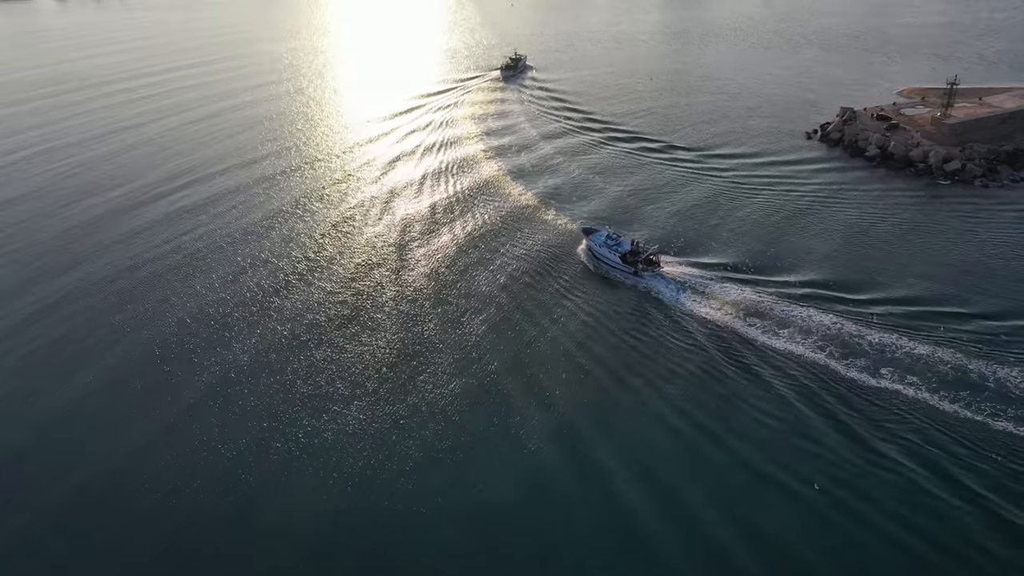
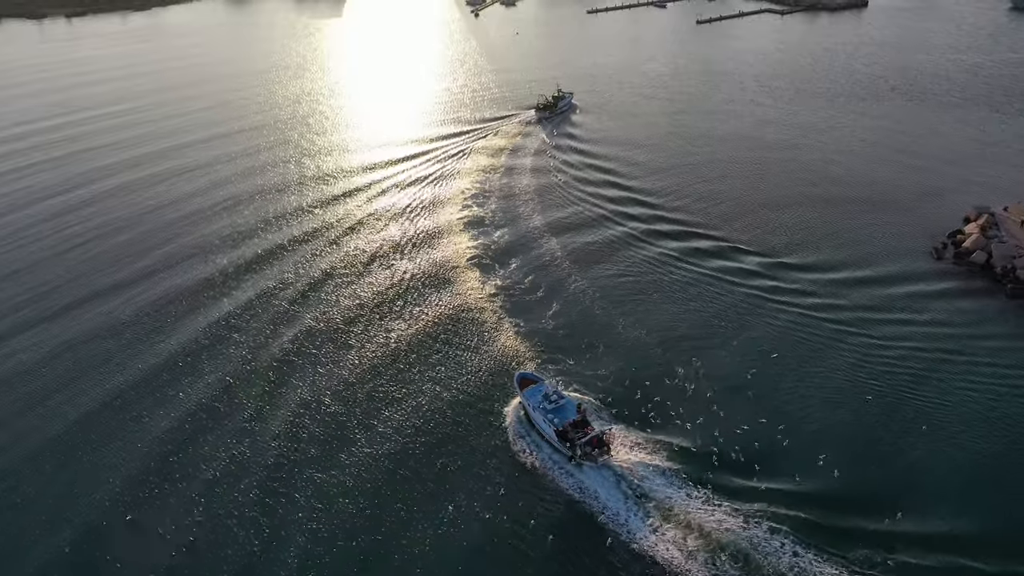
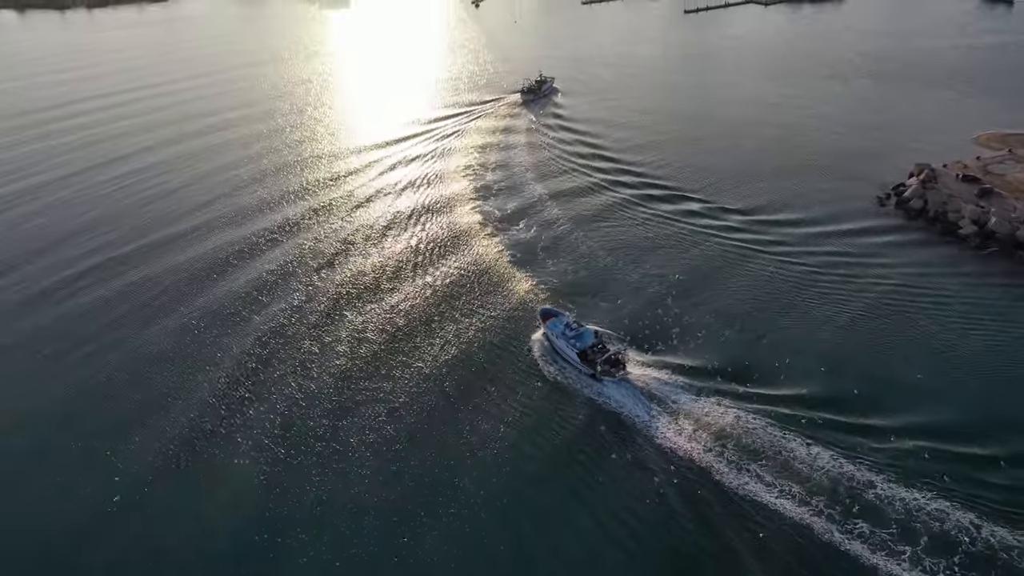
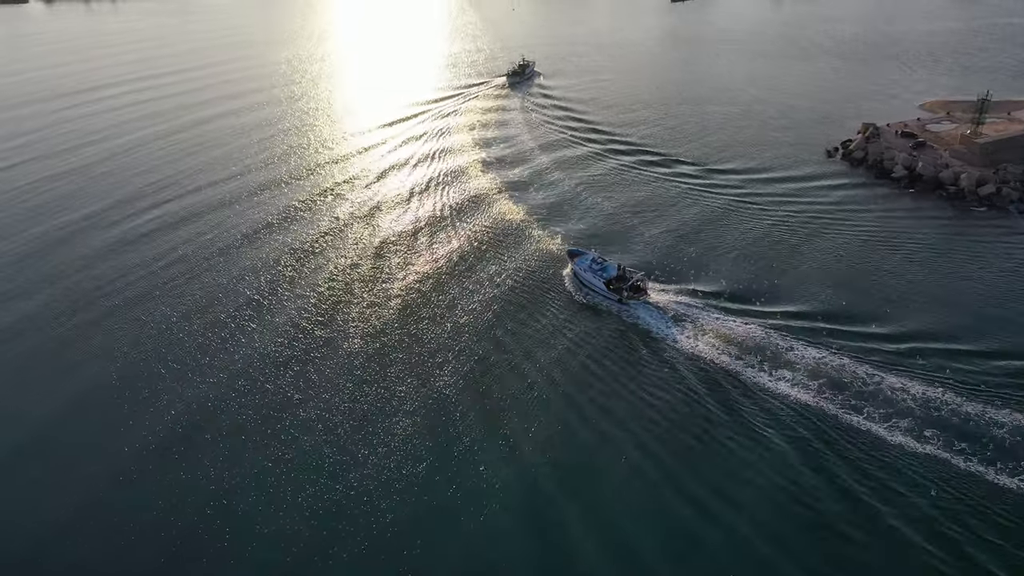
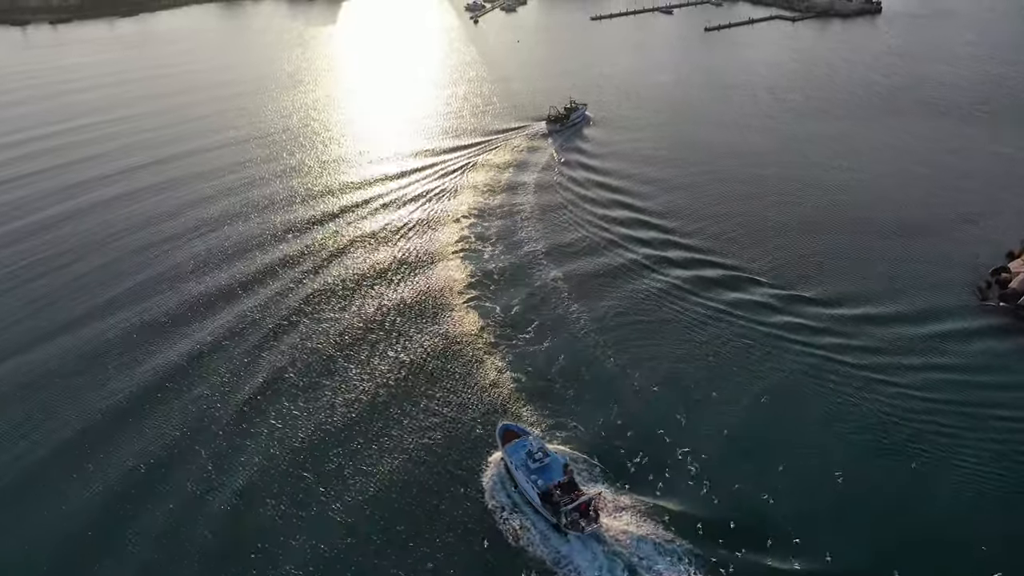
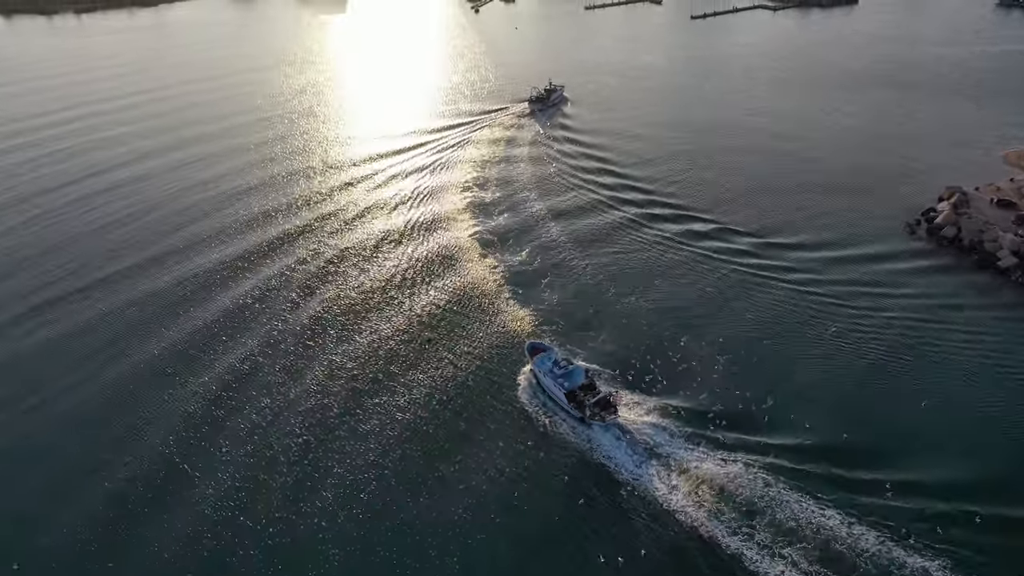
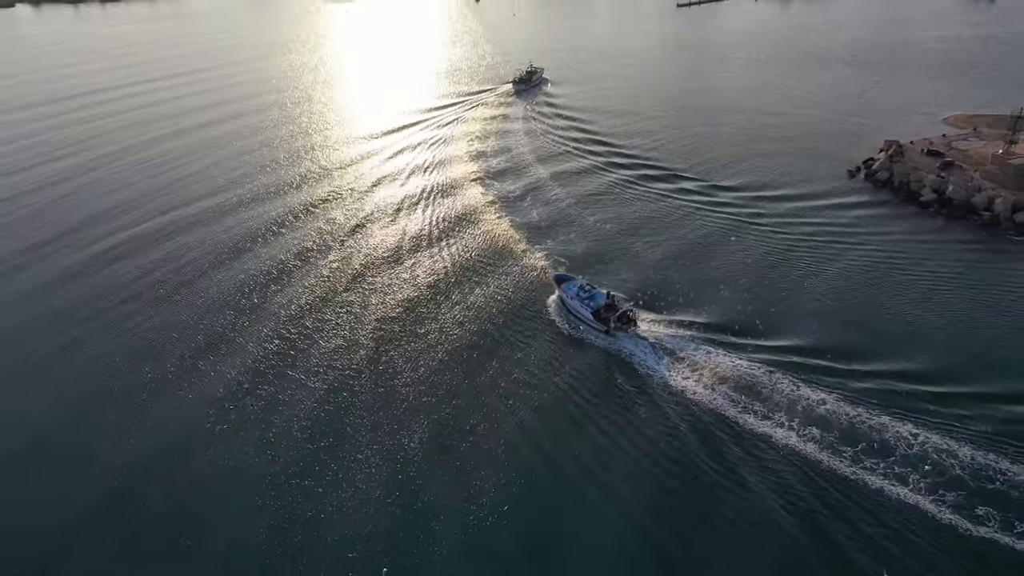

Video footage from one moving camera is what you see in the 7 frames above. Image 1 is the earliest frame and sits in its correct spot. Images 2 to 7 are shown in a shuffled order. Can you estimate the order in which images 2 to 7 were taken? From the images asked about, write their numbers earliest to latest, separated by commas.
4, 7, 3, 6, 2, 5
